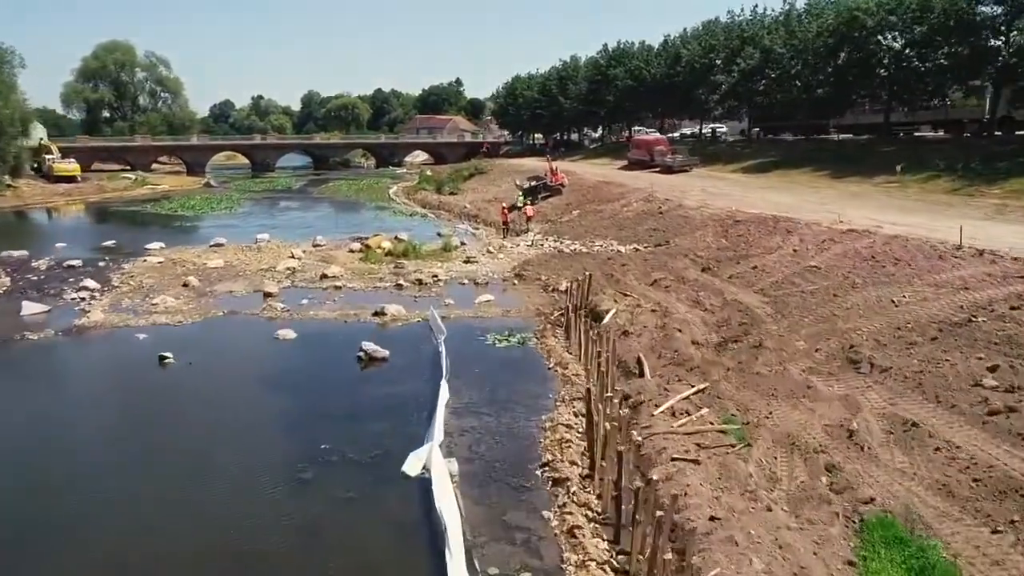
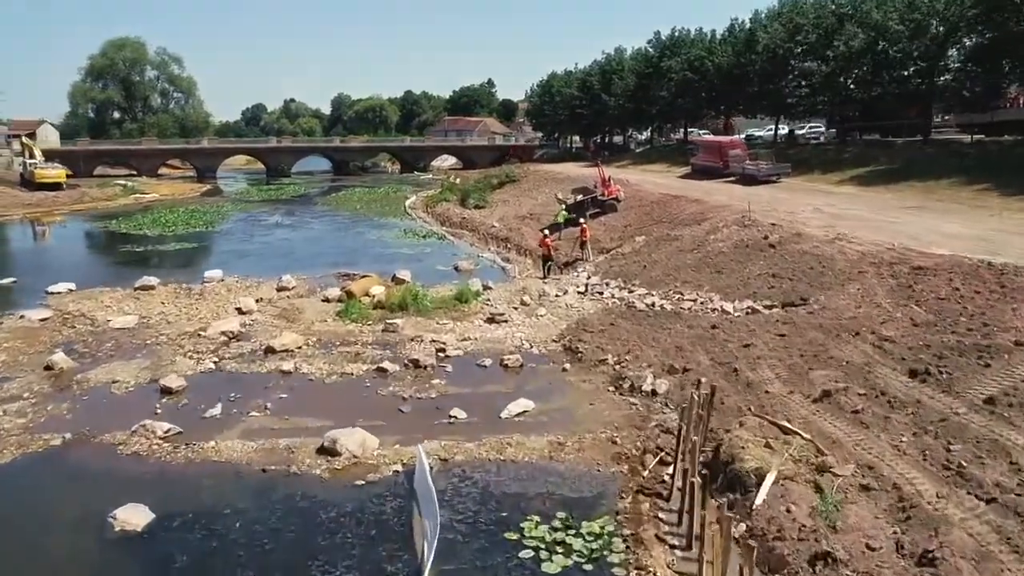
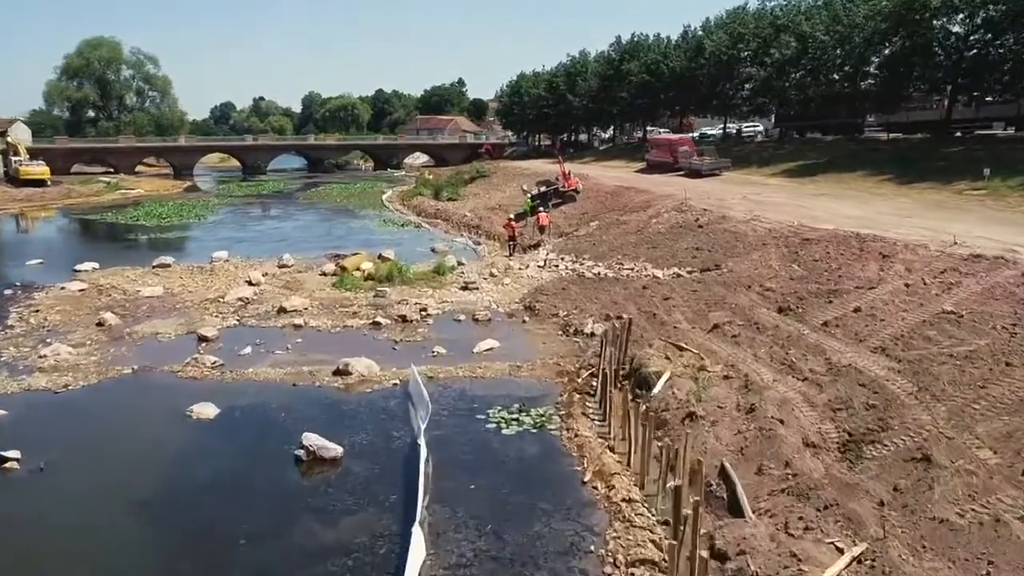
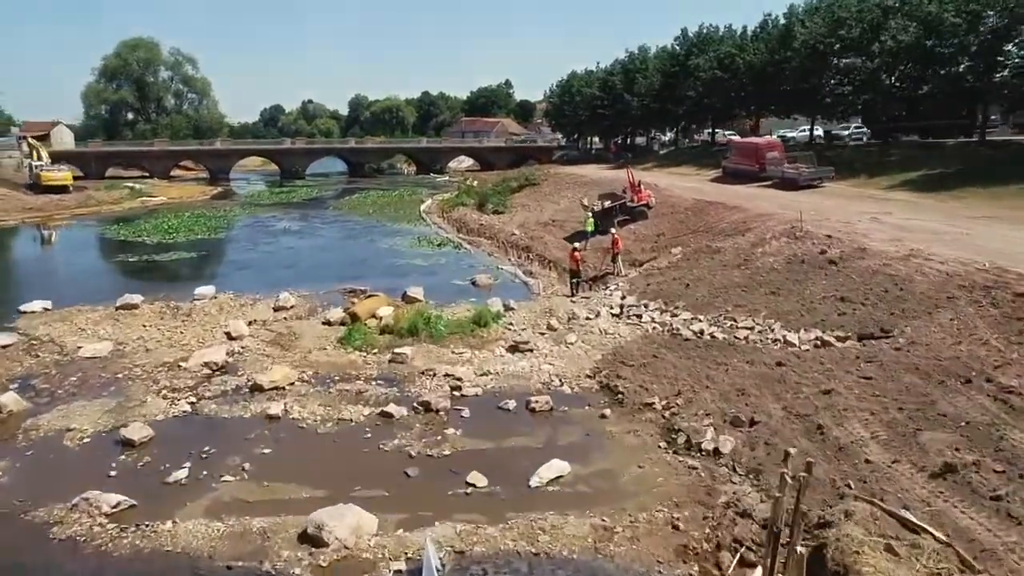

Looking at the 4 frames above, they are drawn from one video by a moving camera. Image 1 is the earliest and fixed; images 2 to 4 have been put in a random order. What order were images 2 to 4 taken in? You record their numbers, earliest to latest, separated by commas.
3, 2, 4
